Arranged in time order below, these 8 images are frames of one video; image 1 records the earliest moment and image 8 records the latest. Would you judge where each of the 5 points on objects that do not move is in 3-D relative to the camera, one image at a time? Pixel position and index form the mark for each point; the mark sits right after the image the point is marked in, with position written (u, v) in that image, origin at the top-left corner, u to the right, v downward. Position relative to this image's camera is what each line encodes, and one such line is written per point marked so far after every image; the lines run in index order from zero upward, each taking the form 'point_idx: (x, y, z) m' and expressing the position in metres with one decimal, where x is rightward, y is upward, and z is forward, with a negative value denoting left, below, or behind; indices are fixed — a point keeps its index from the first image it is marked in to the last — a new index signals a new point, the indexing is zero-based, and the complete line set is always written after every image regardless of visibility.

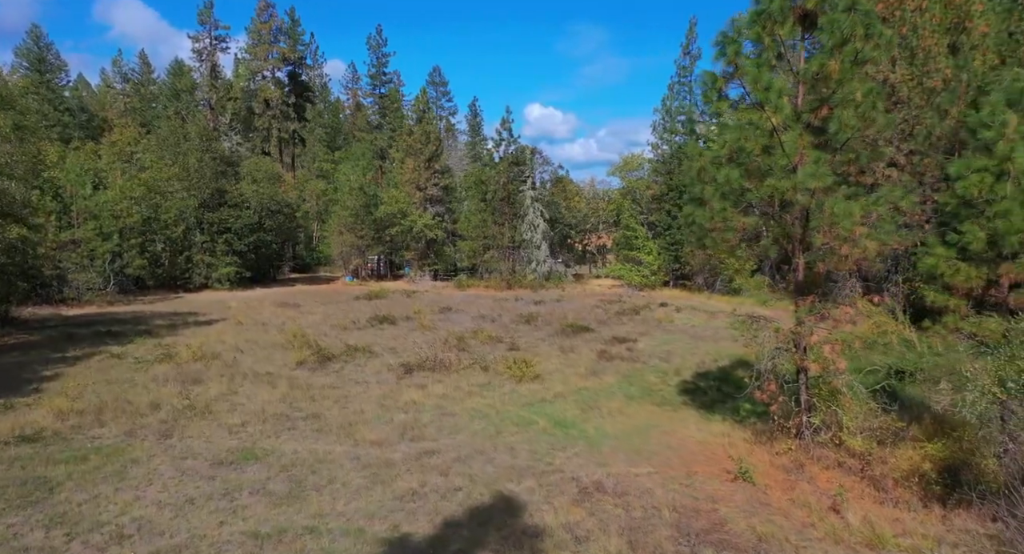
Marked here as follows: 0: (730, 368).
0: (+5.7, -2.5, +17.4) m
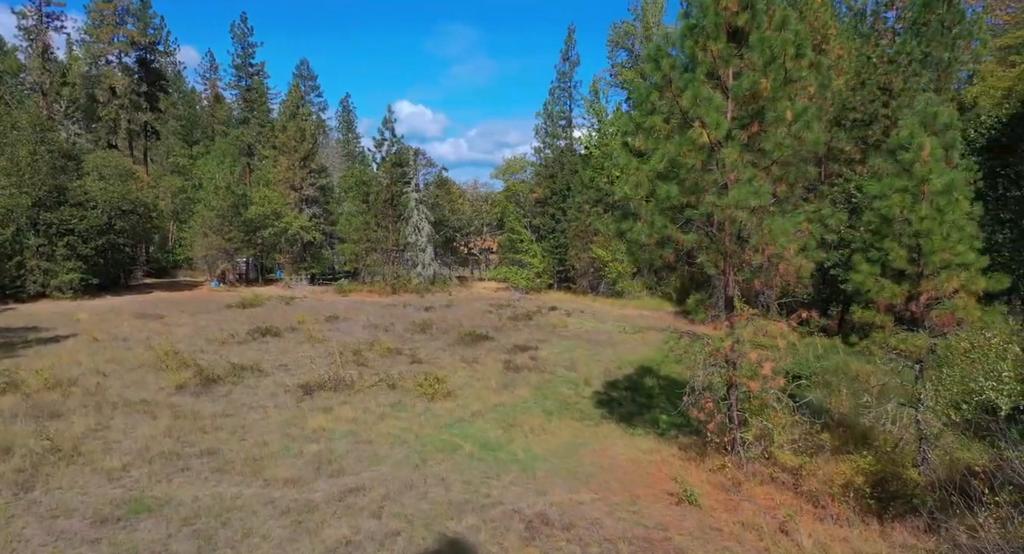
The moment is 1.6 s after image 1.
0: (+3.2, -2.8, +17.7) m
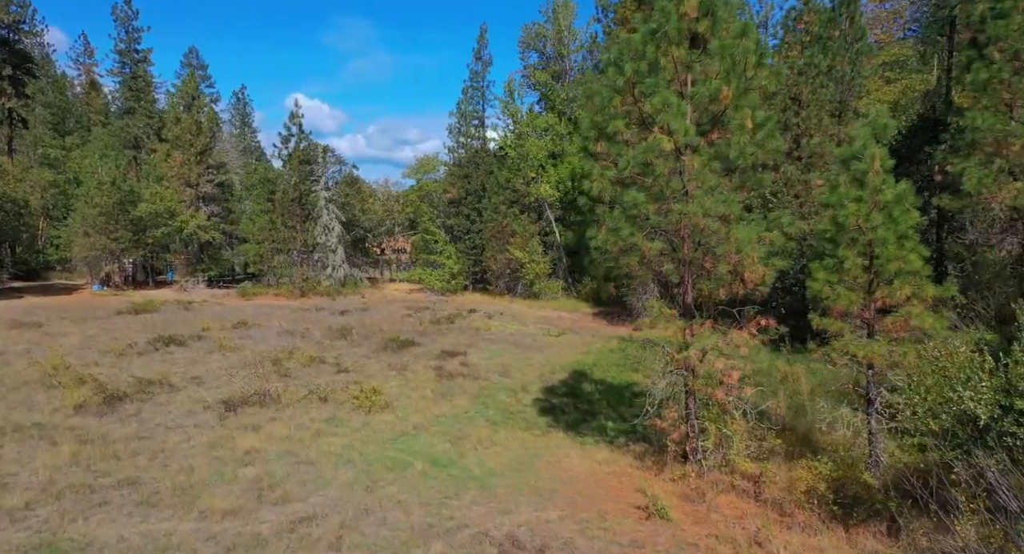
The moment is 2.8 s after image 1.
0: (+1.5, -2.9, +17.7) m
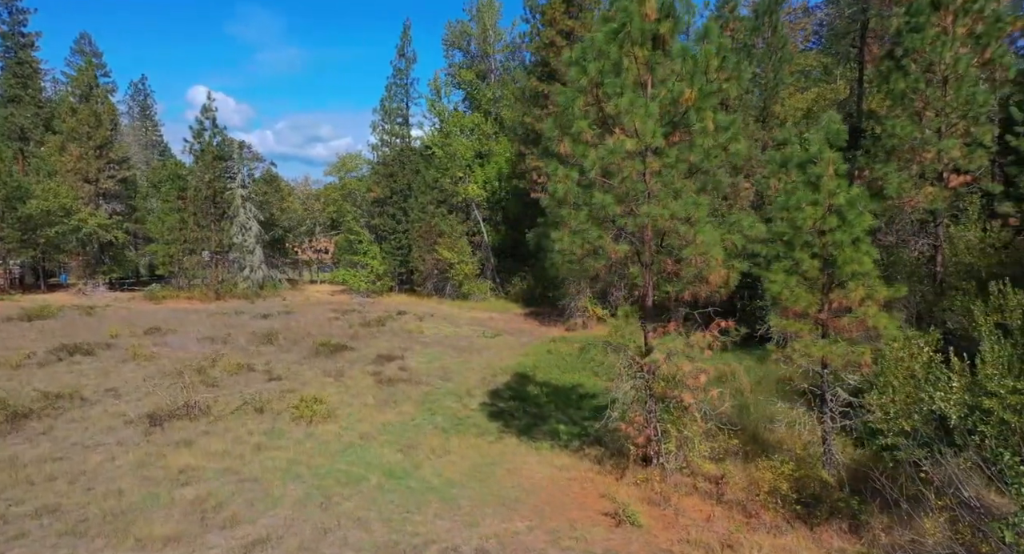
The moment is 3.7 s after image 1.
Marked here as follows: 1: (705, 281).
0: (0.0, -3.0, +17.6) m
1: (+2.4, -0.1, +8.1) m
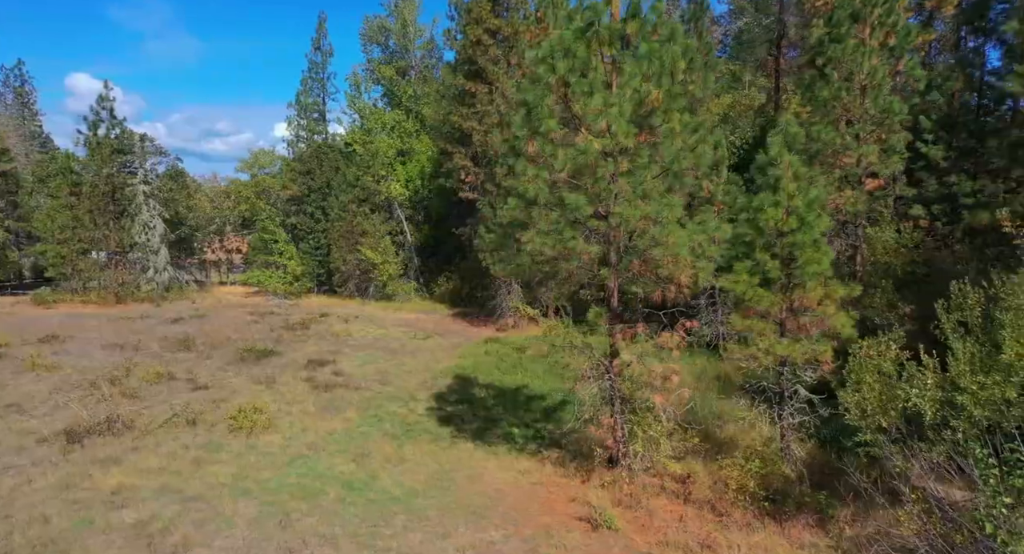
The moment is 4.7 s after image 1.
0: (-1.6, -3.0, +17.3) m
1: (+2.1, -0.1, +8.2) m
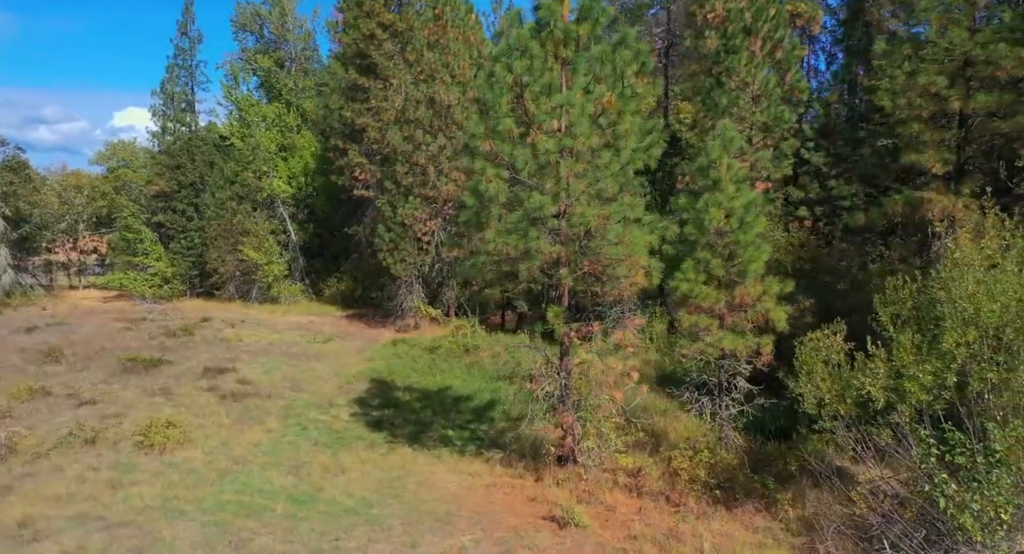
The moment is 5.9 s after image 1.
0: (-3.6, -3.0, +16.9) m
1: (+1.5, -0.1, +8.5) m
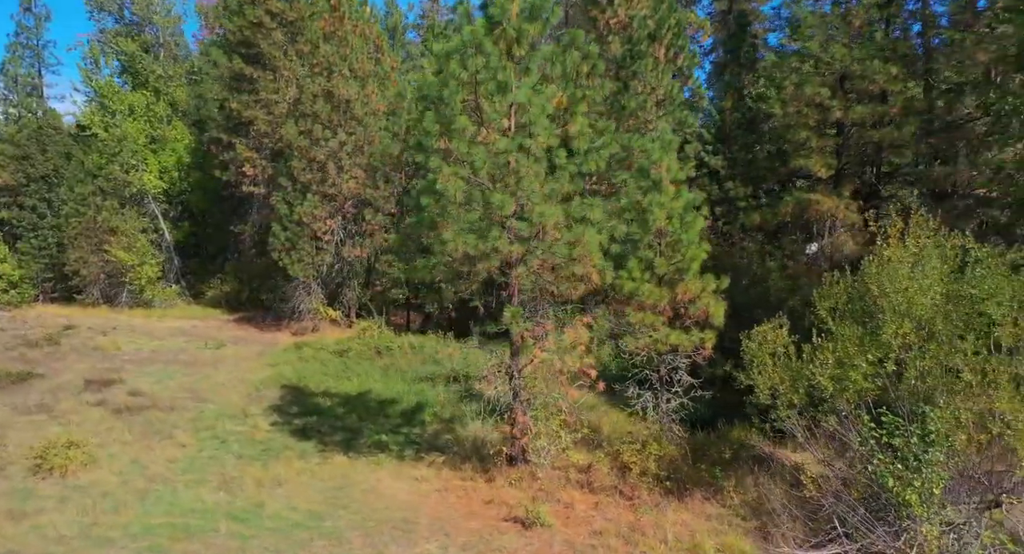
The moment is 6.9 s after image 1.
0: (-5.5, -3.1, +16.1) m
1: (+0.9, -0.1, +8.6) m
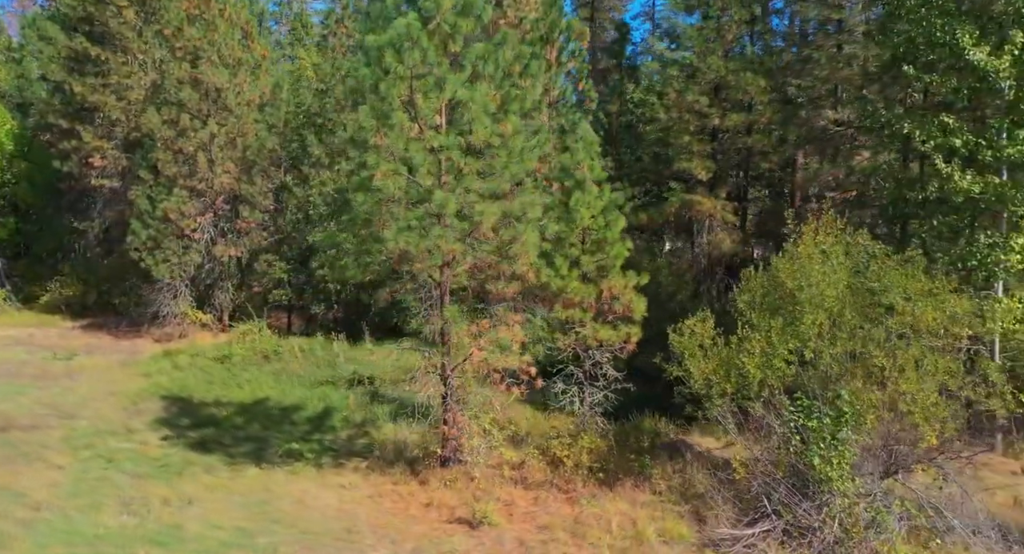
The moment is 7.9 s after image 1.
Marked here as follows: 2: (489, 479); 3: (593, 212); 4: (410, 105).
0: (-7.7, -3.1, +14.8) m
1: (0.0, 0.0, +8.7) m
2: (-0.3, -2.7, +8.8) m
3: (+1.2, +0.9, +9.5) m
4: (-1.3, +2.1, +8.1) m
